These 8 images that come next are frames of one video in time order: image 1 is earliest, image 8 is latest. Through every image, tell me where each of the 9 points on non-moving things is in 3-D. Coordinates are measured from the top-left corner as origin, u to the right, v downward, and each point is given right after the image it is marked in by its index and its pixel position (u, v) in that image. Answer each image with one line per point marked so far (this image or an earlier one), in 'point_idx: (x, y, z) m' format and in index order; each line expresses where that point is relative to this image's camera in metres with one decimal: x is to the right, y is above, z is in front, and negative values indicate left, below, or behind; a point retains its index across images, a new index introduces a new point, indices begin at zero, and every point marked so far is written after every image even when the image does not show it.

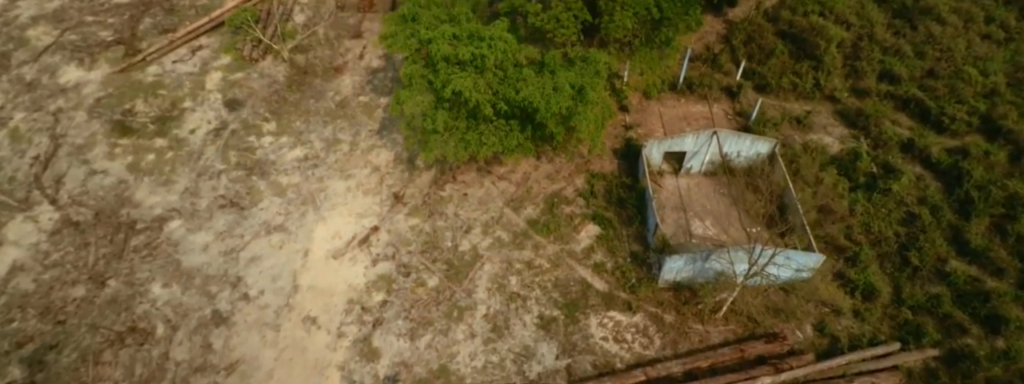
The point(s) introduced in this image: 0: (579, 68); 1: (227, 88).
0: (+1.3, +2.4, +10.8) m
1: (-8.0, +2.9, +15.9) m
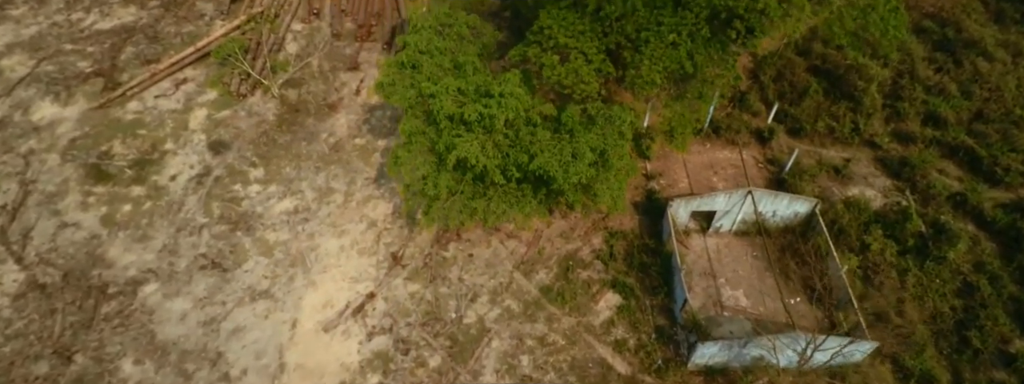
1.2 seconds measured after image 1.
0: (+1.5, +1.1, +9.5) m
1: (-7.8, +1.7, +14.6) m
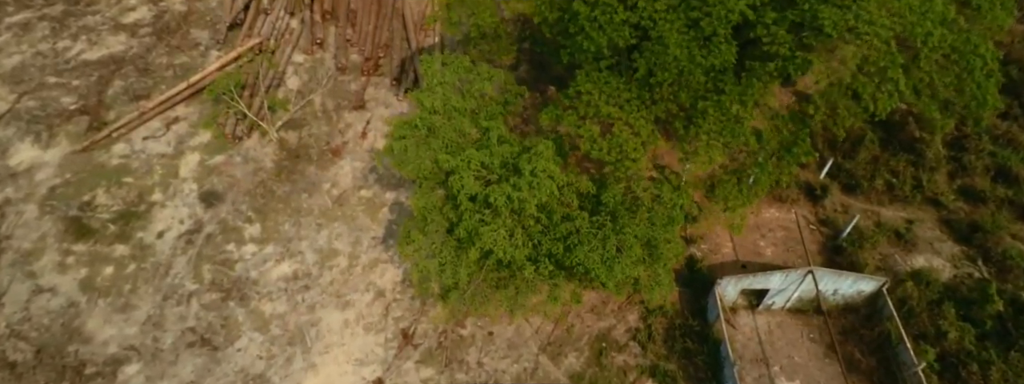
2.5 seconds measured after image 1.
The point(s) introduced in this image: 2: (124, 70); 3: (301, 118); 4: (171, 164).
0: (+2.0, -0.3, +8.2) m
1: (-7.3, +0.4, +13.4) m
2: (-10.9, +3.4, +15.8) m
3: (-5.4, +1.9, +14.4) m
4: (-8.3, +0.7, +13.6) m
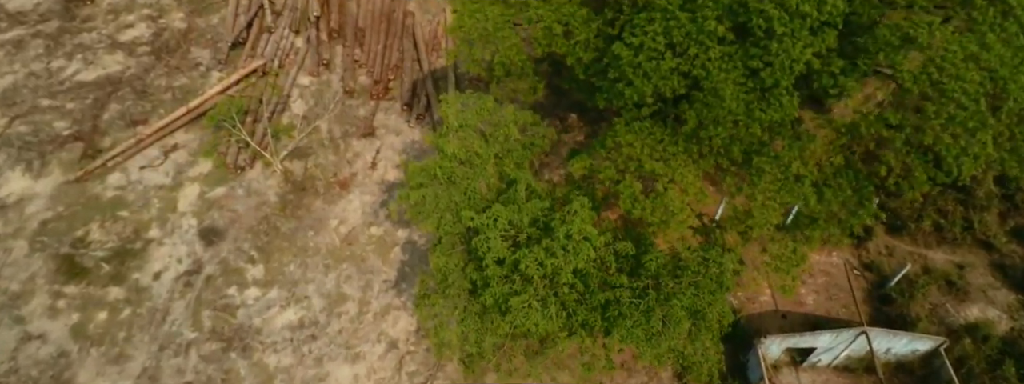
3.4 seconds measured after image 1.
0: (+2.4, -1.1, +7.4) m
1: (-6.9, -0.4, +12.6) m
2: (-10.4, +2.7, +15.0) m
3: (-5.0, +1.1, +13.6) m
4: (-7.8, -0.1, +12.8) m
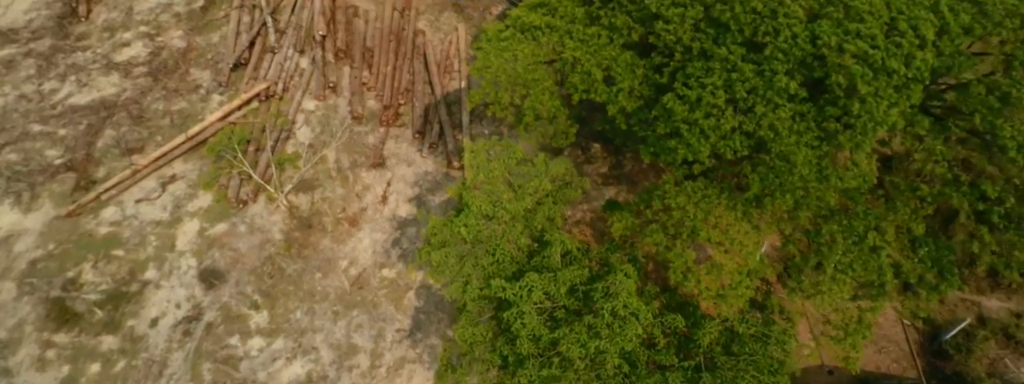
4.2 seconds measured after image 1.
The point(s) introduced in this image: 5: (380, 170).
0: (+2.8, -1.9, +6.6) m
1: (-6.4, -1.2, +11.8) m
2: (-10.0, +1.9, +14.2) m
3: (-4.5, +0.3, +12.8) m
4: (-7.4, -0.9, +12.1) m
5: (-3.0, +0.5, +13.0) m
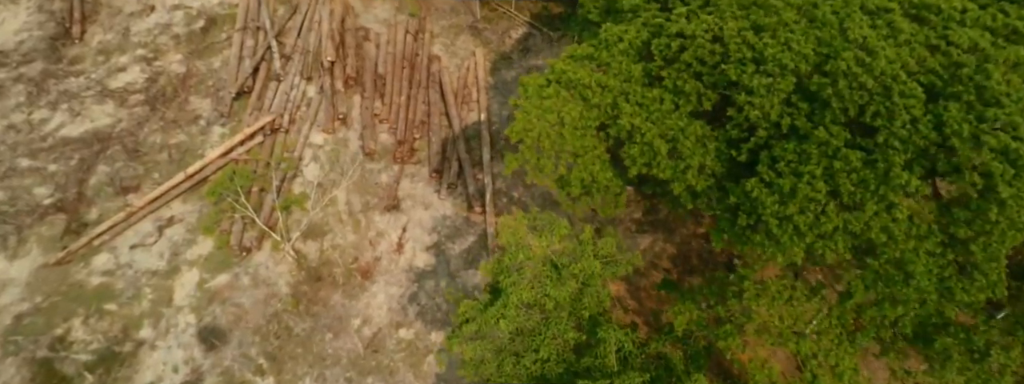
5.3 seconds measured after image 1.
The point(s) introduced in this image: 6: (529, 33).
0: (+3.4, -2.9, +5.6) m
1: (-5.9, -2.1, +10.8) m
2: (-9.5, +1.0, +13.3) m
3: (-4.0, -0.6, +11.8) m
4: (-6.9, -1.8, +11.1) m
5: (-2.5, -0.5, +12.0) m
6: (+0.5, +4.3, +15.3) m
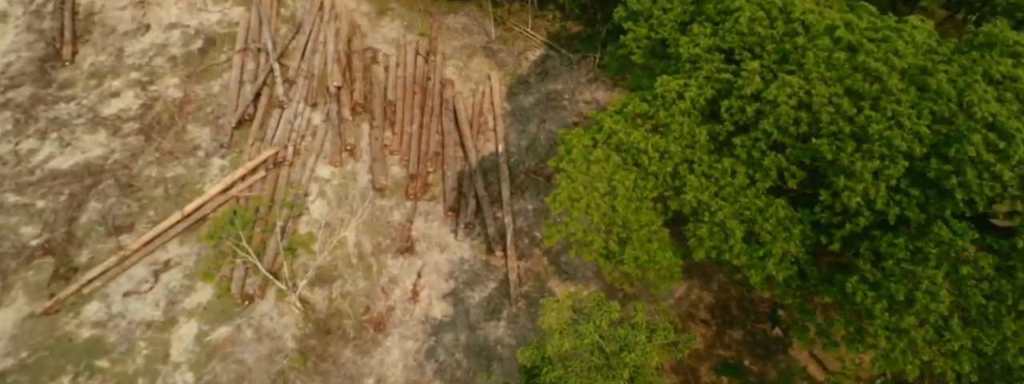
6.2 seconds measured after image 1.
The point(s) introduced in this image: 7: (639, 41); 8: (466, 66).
0: (+3.8, -3.7, +4.8) m
1: (-5.5, -2.9, +10.0) m
2: (-9.0, +0.1, +12.4) m
3: (-3.5, -1.5, +11.0) m
4: (-6.4, -2.7, +10.2) m
5: (-2.1, -1.3, +11.1) m
6: (+0.9, +3.5, +14.4) m
7: (+2.1, +2.4, +9.3) m
8: (-1.2, +3.2, +14.1) m
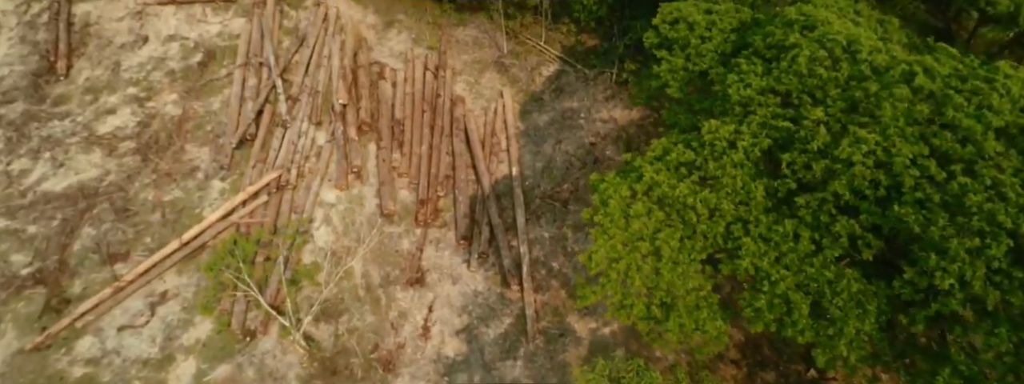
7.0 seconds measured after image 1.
0: (+4.1, -4.3, +4.2) m
1: (-5.2, -3.5, +9.4) m
2: (-8.7, -0.4, +11.8) m
3: (-3.2, -2.0, +10.4) m
4: (-6.1, -3.2, +9.7) m
5: (-1.8, -1.8, +10.5) m
6: (+1.2, +3.0, +13.8) m
7: (+2.4, +1.9, +8.6) m
8: (-0.8, +2.6, +13.5) m
